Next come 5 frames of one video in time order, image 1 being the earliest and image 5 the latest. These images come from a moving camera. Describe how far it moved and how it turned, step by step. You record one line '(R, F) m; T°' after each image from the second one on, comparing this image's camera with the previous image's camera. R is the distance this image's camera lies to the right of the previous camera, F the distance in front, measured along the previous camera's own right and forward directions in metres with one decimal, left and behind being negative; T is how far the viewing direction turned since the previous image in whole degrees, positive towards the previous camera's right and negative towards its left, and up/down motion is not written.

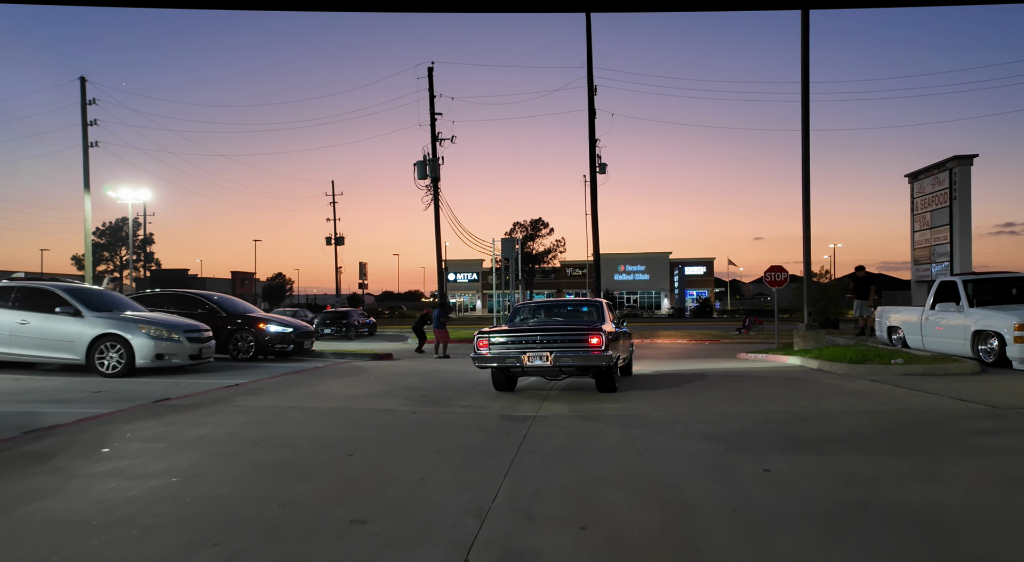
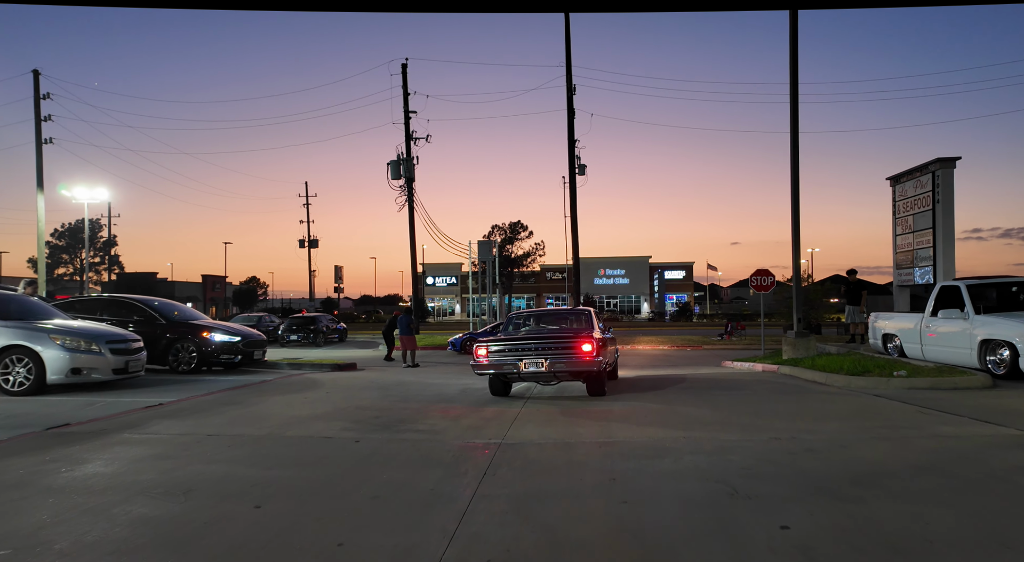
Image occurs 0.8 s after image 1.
(+0.2, +1.3) m; +2°
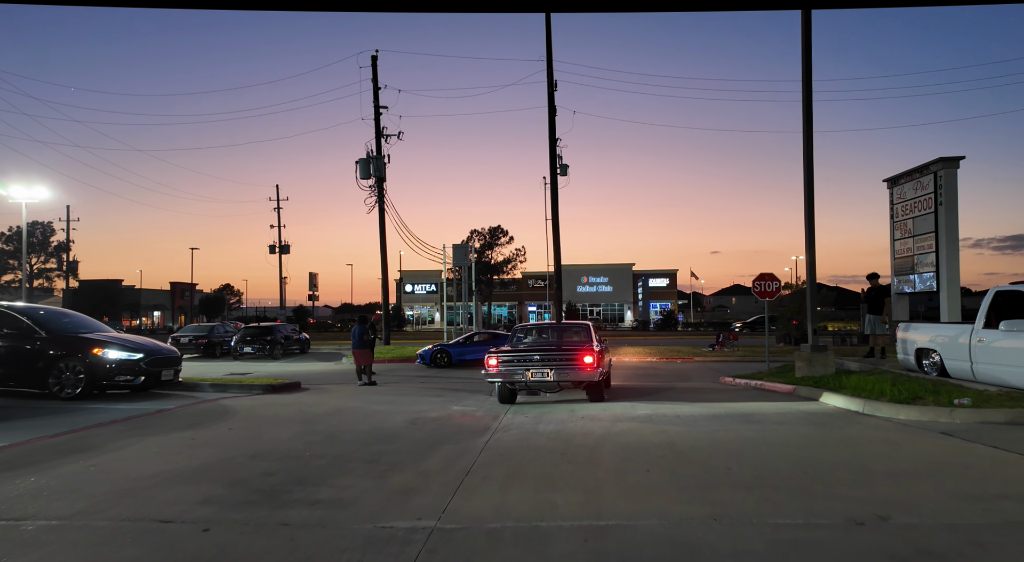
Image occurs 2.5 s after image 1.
(+0.3, +2.7) m; +1°
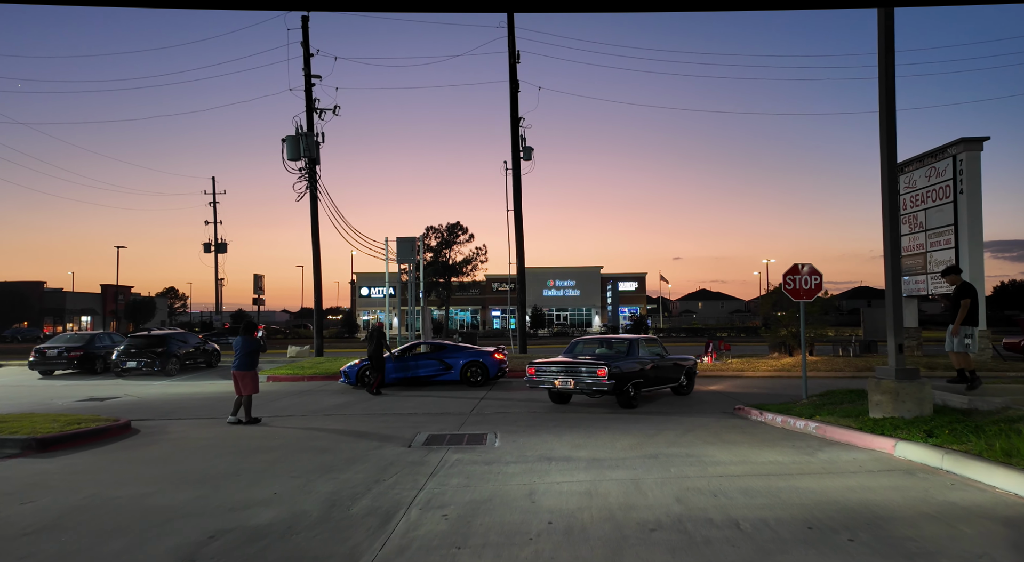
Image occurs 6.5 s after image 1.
(+0.5, +5.7) m; +3°
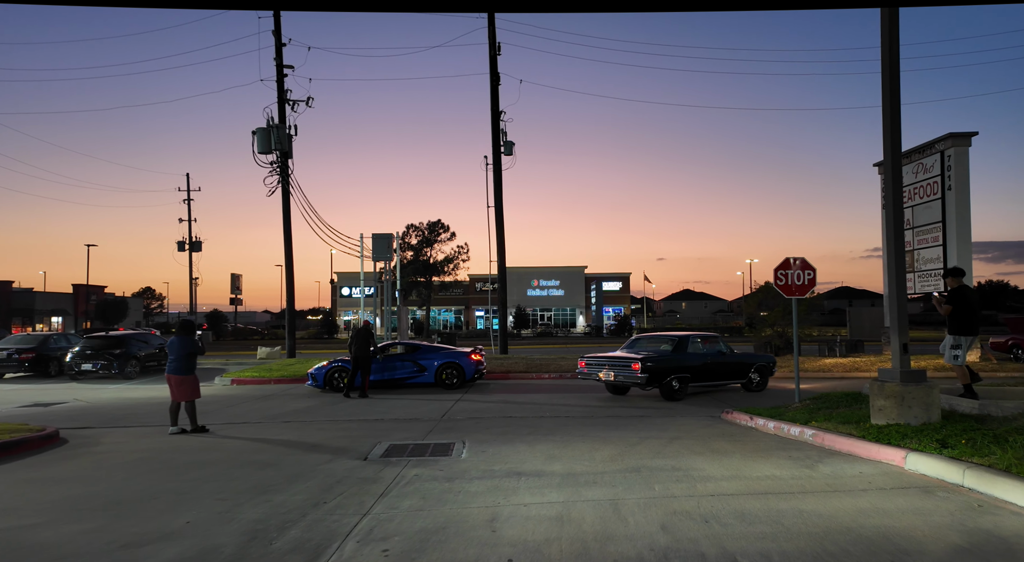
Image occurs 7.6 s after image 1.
(+0.2, +1.1) m; +1°
